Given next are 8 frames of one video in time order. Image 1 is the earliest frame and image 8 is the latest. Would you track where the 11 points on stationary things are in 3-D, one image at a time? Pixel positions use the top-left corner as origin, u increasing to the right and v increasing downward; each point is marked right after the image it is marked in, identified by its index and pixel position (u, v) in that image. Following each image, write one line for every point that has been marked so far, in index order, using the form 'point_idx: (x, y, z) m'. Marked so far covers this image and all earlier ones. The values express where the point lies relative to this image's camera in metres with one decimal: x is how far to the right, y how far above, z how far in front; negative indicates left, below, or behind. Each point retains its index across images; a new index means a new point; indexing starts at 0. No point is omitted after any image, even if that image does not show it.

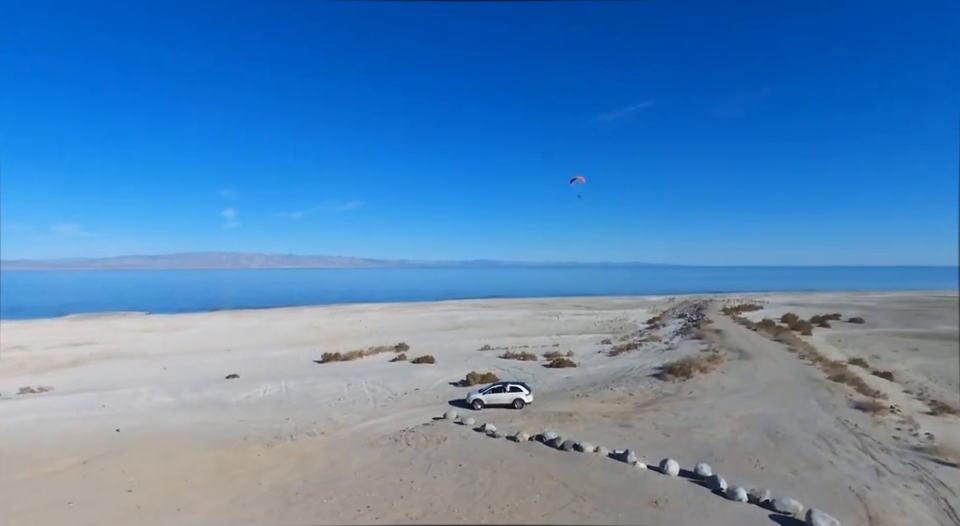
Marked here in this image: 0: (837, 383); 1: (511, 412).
0: (+14.2, -4.8, +18.7) m
1: (+0.9, -4.6, +14.4) m
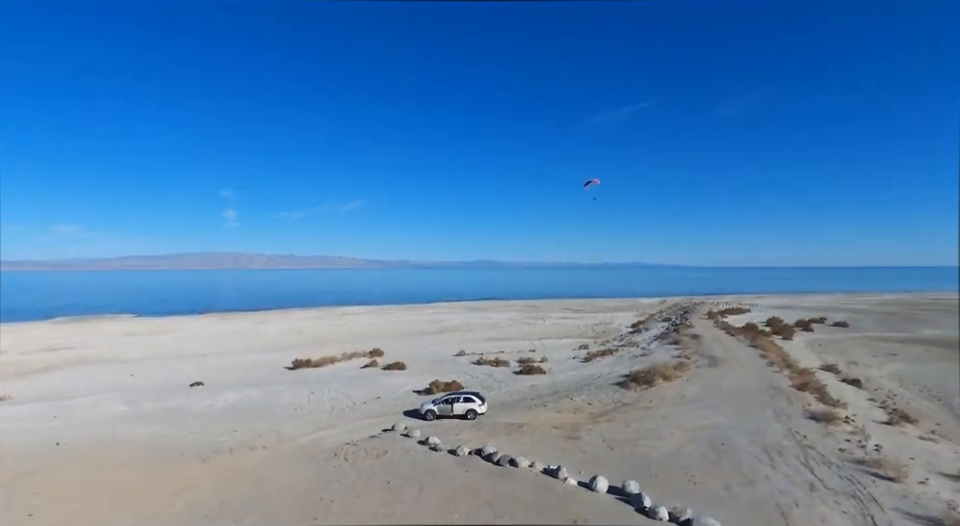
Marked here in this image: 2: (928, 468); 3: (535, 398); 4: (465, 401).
0: (+12.6, -5.1, +18.7) m
1: (-0.6, -4.9, +14.3) m
2: (+11.7, -5.4, +12.3) m
3: (+2.0, -5.2, +17.9) m
4: (-0.5, -4.5, +15.0) m
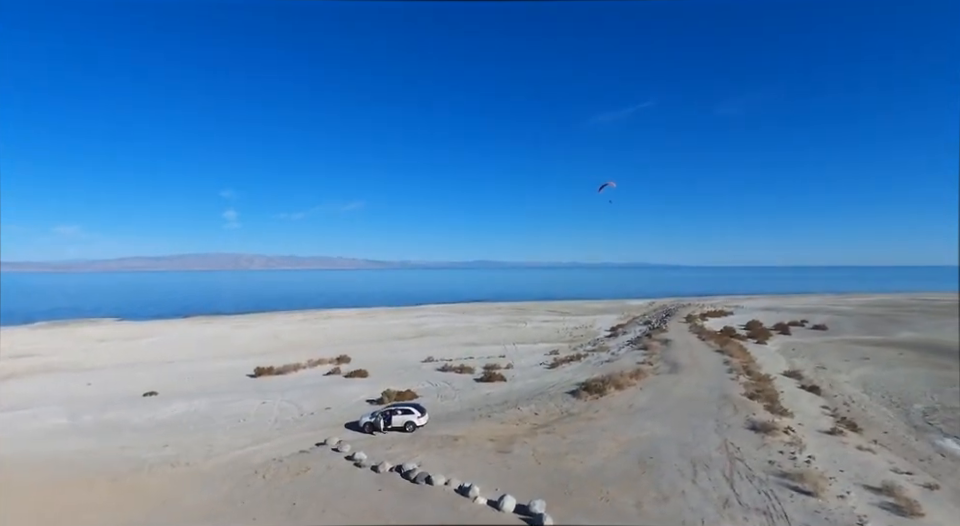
0: (+10.7, -5.4, +18.7) m
1: (-2.6, -5.3, +14.3) m
2: (+9.8, -5.7, +12.3) m
3: (0.0, -5.6, +17.8) m
4: (-2.4, -4.8, +14.9) m
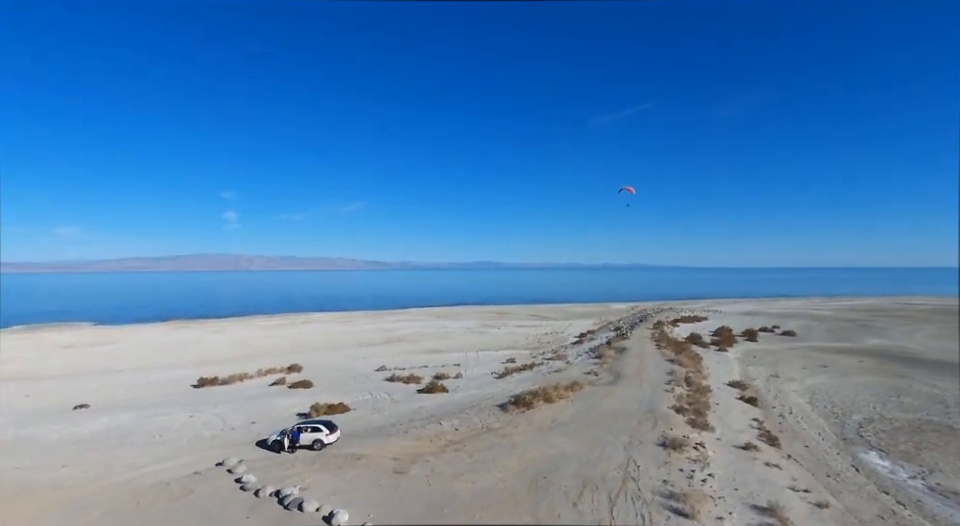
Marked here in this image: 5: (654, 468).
0: (+7.7, -6.0, +18.8) m
1: (-5.5, -5.9, +14.2) m
2: (+6.8, -6.3, +12.3) m
3: (-2.9, -6.1, +17.8) m
4: (-5.4, -5.4, +14.8) m
5: (+5.1, -6.0, +13.8) m
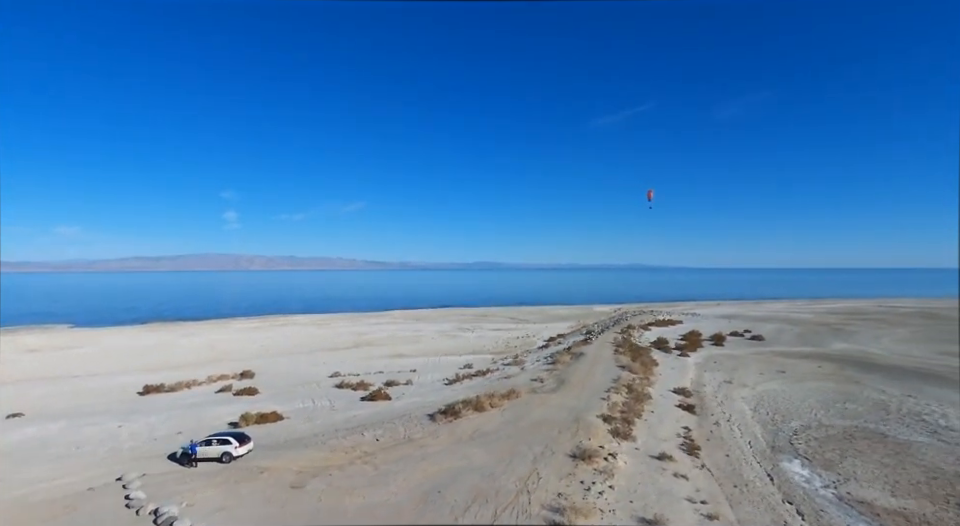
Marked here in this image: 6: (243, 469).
0: (+4.8, -6.5, +18.9) m
1: (-8.4, -6.3, +14.3) m
2: (+4.0, -6.7, +12.5) m
3: (-5.8, -6.5, +17.9) m
4: (-8.3, -5.8, +14.9) m
5: (+2.2, -6.4, +13.9) m
6: (-7.2, -6.3, +14.3) m
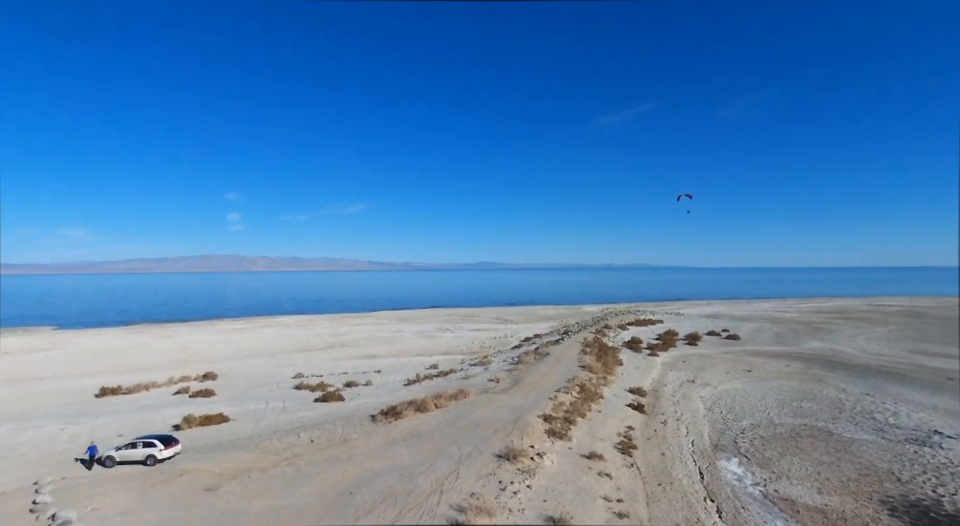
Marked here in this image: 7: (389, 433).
0: (+2.3, -6.5, +19.1) m
1: (-10.9, -6.4, +14.4) m
2: (+1.5, -6.8, +12.6) m
3: (-8.3, -6.6, +18.0) m
4: (-10.7, -5.9, +15.0) m
5: (-0.2, -6.5, +14.1) m
6: (-9.7, -6.4, +14.4) m
7: (-3.4, -6.4, +17.8) m
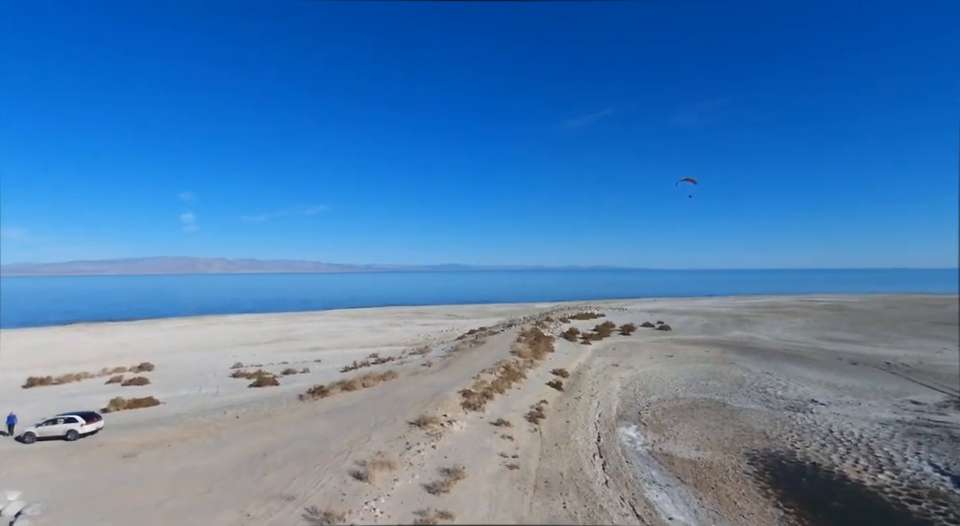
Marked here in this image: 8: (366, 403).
0: (-1.1, -5.9, +20.7) m
1: (-13.9, -5.8, +15.0) m
2: (-1.4, -6.2, +14.2) m
3: (-11.6, -6.0, +18.8) m
4: (-13.8, -5.3, +15.6) m
5: (-3.2, -5.9, +15.5) m
6: (-12.7, -5.8, +15.1) m
7: (-6.6, -5.9, +19.0) m
8: (-4.7, -5.8, +19.5) m
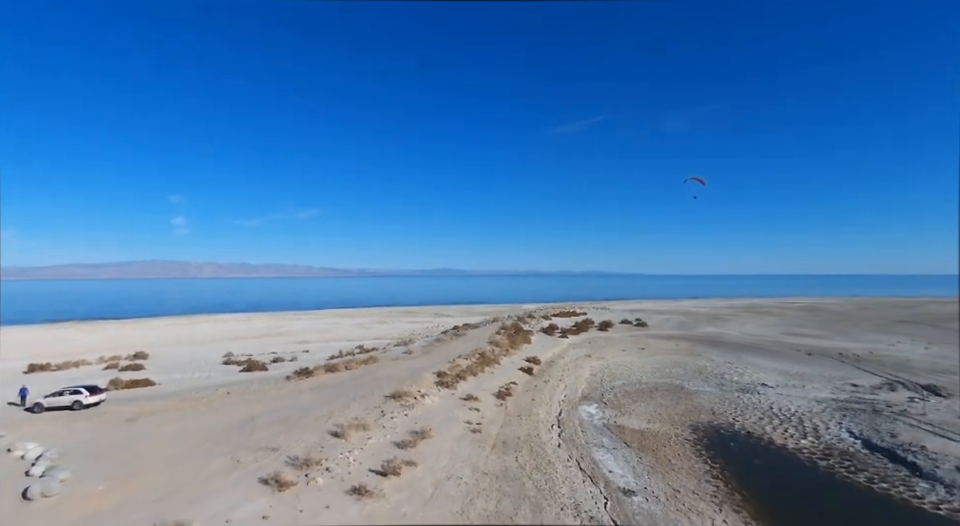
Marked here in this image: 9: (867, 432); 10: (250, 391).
0: (-2.4, -5.5, +22.5) m
1: (-15.1, -5.3, +16.6) m
2: (-2.6, -5.7, +16.0) m
3: (-12.9, -5.6, +20.5) m
4: (-15.0, -4.8, +17.3) m
5: (-4.4, -5.4, +17.3) m
6: (-13.9, -5.3, +16.7) m
7: (-7.9, -5.4, +20.7) m
8: (-6.0, -5.4, +21.3) m
9: (+15.5, -6.8, +18.8) m
10: (-9.6, -5.4, +19.8) m
